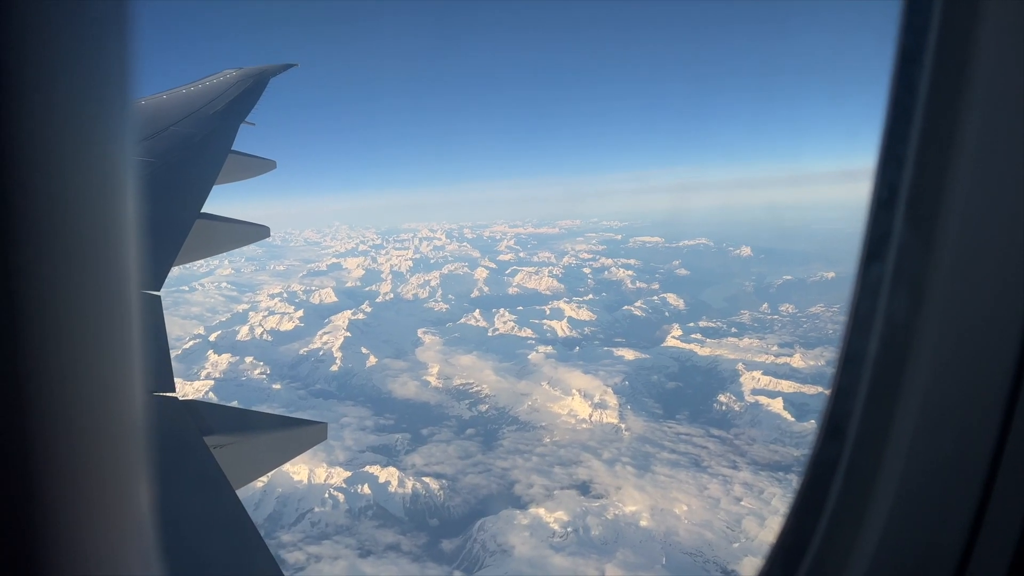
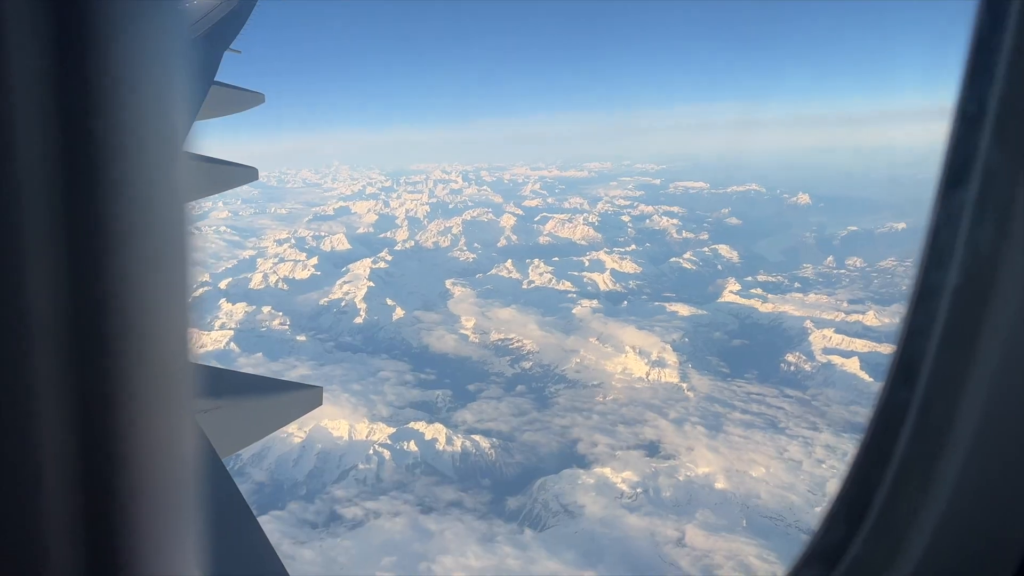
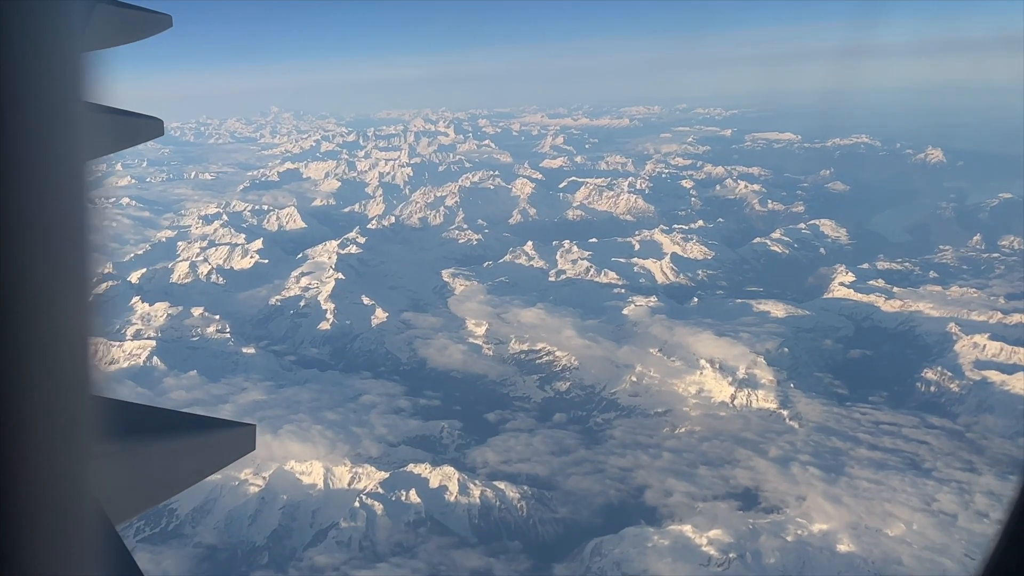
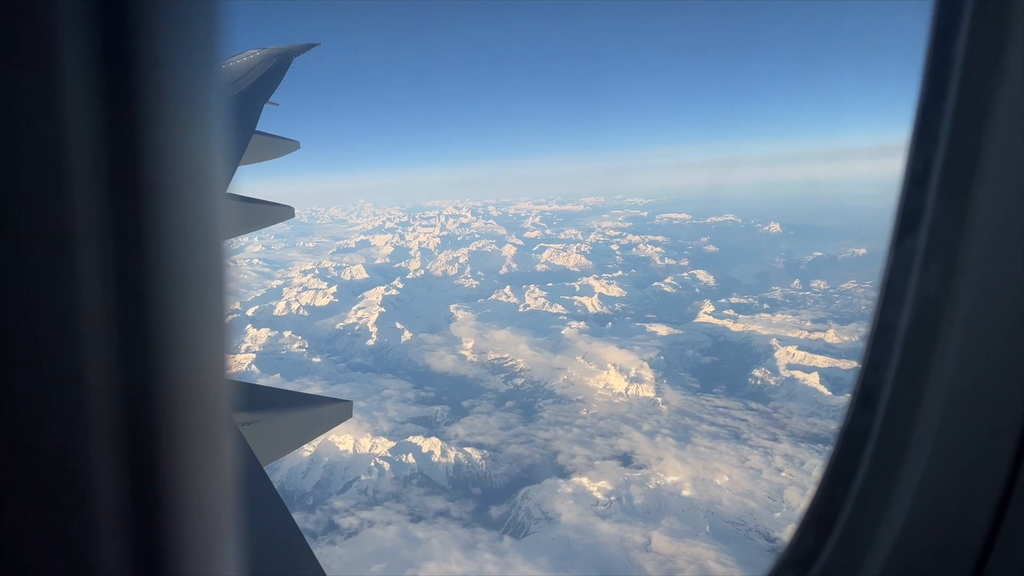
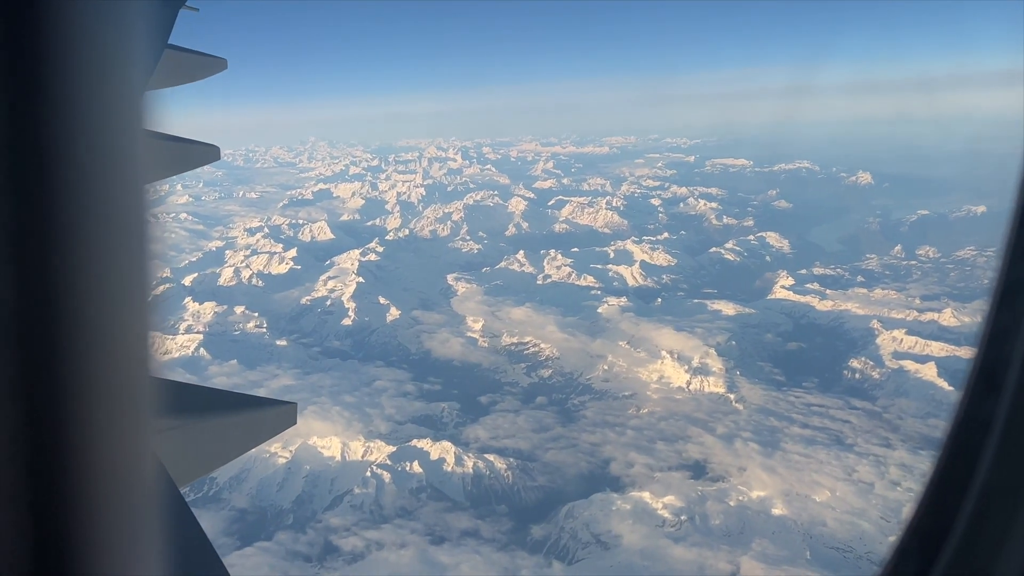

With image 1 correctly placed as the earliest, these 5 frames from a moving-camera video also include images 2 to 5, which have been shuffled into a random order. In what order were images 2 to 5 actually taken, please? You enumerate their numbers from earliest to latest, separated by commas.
4, 2, 5, 3
